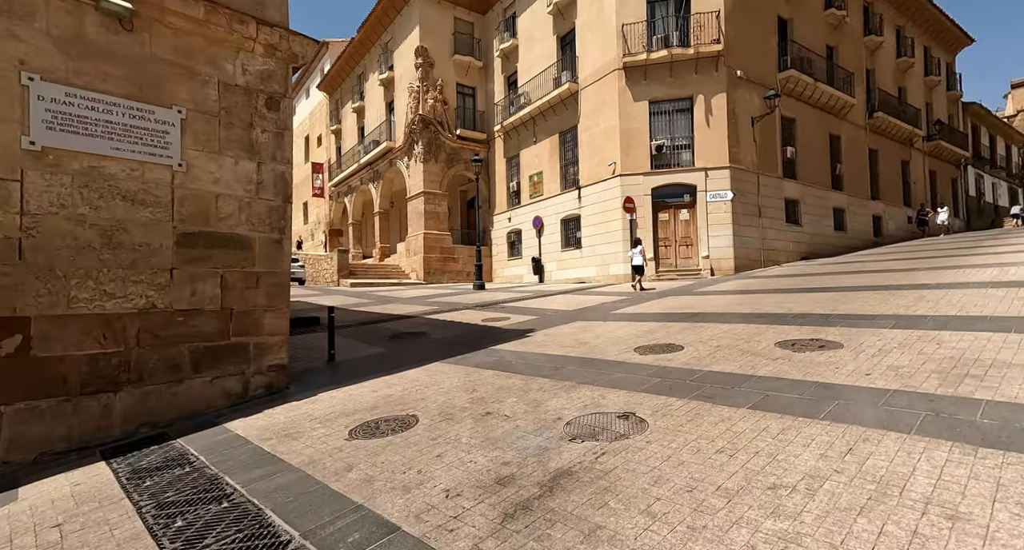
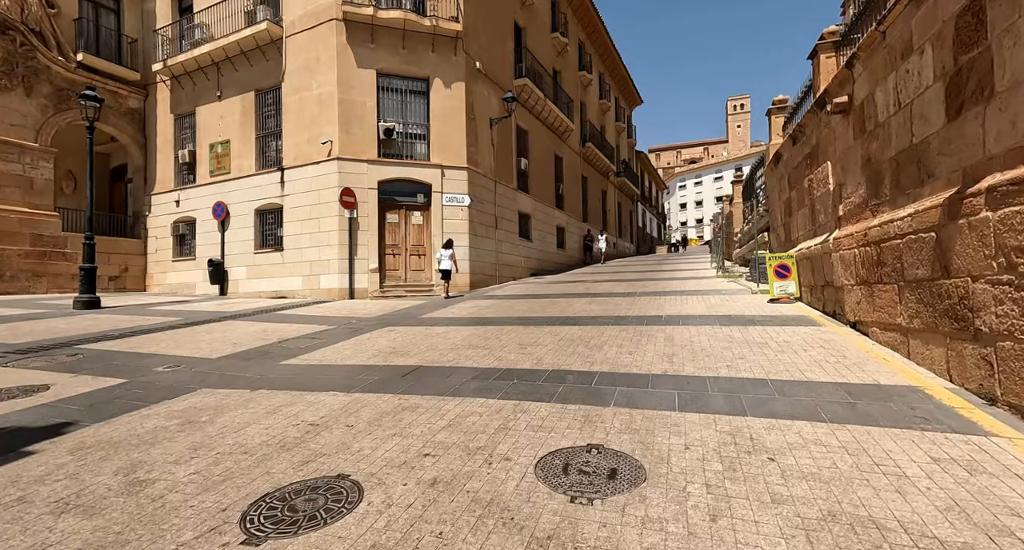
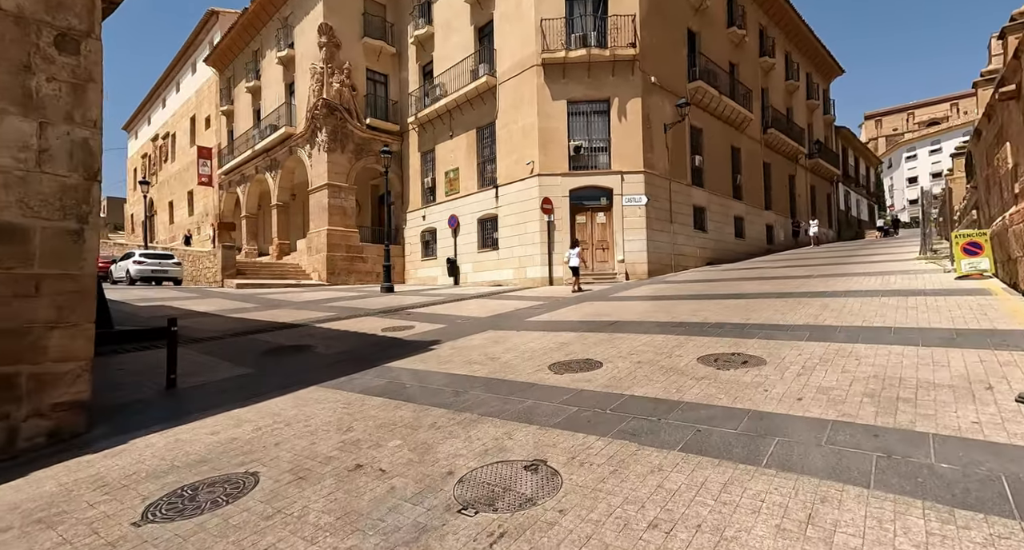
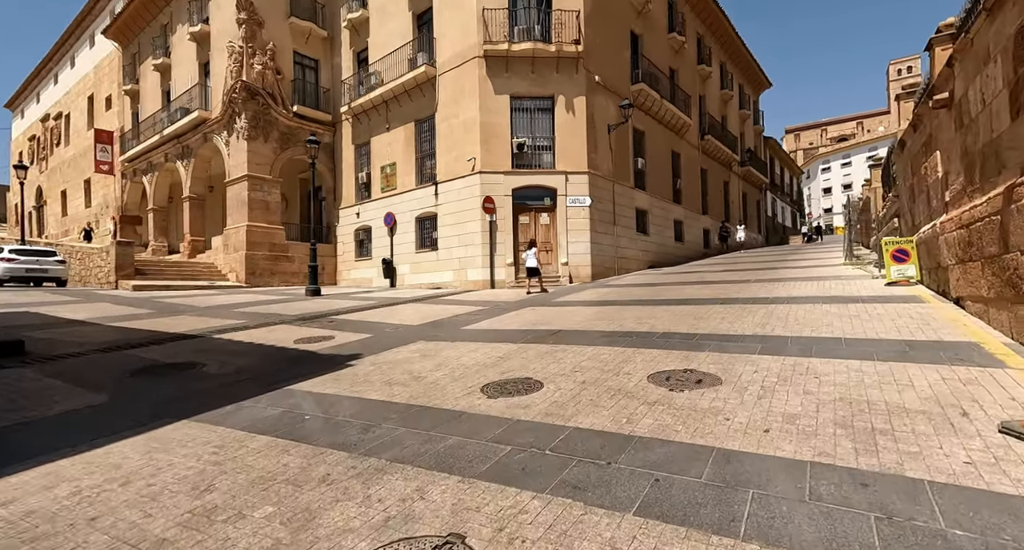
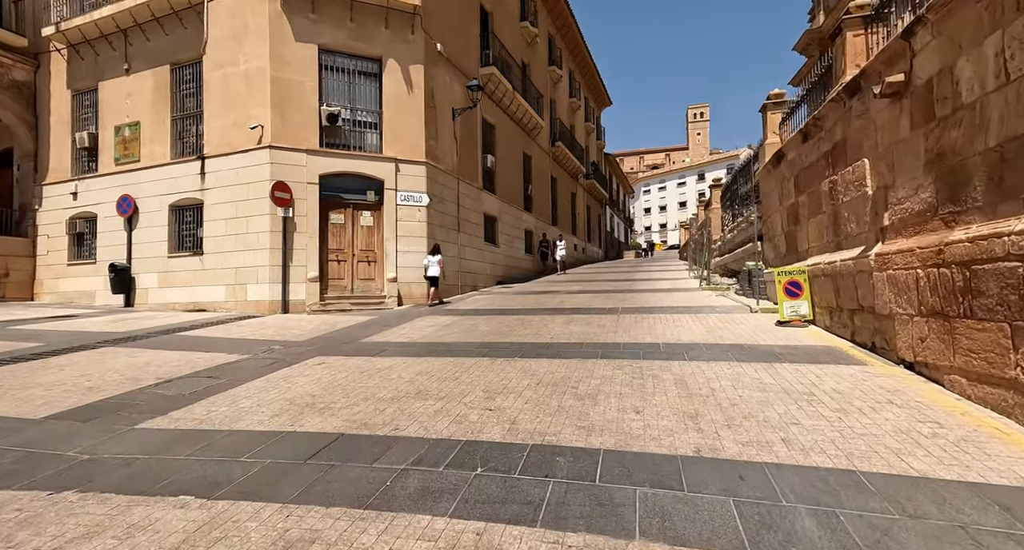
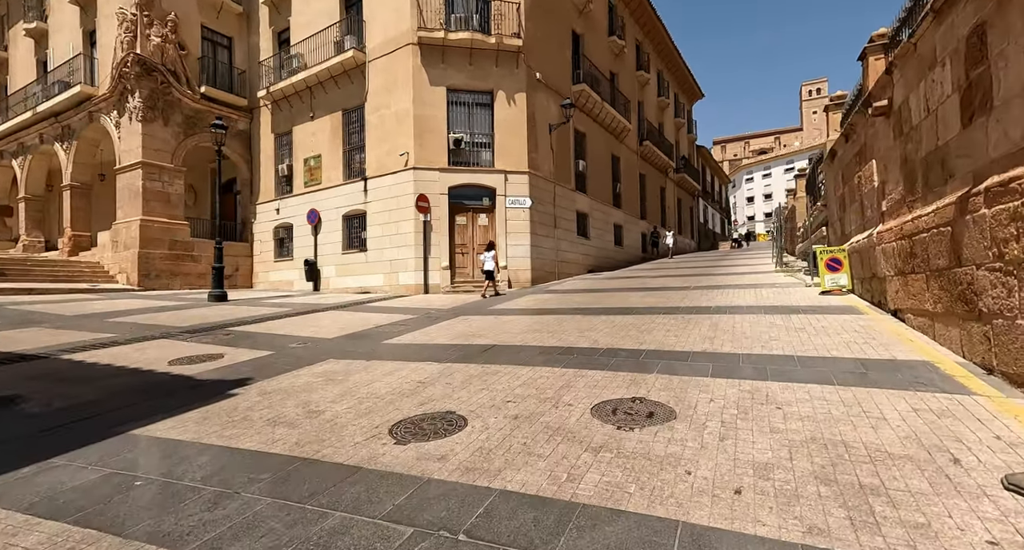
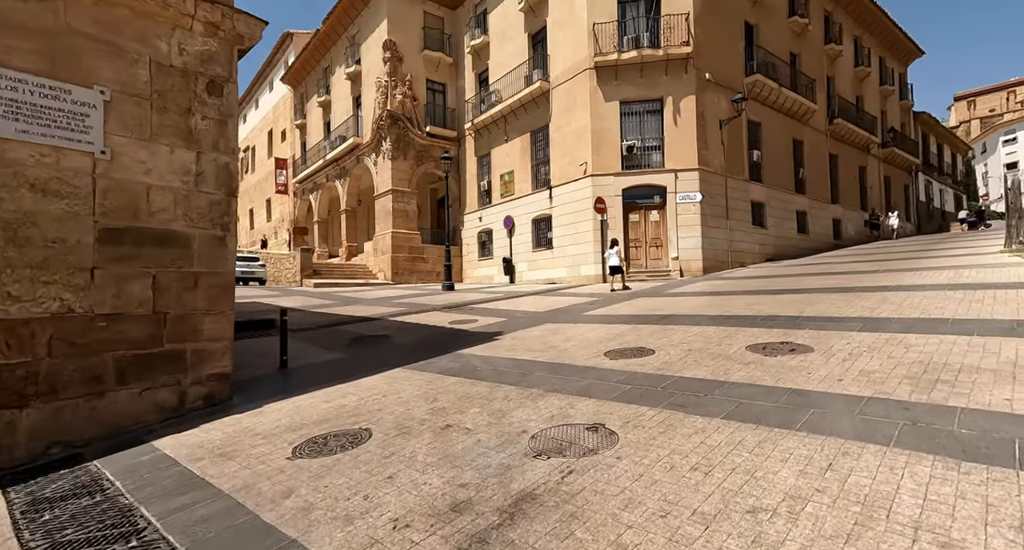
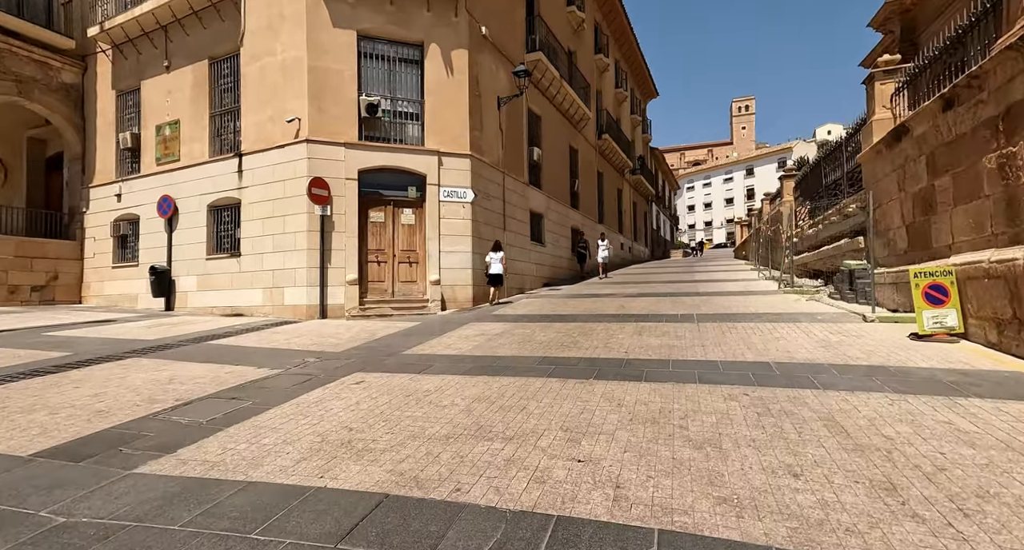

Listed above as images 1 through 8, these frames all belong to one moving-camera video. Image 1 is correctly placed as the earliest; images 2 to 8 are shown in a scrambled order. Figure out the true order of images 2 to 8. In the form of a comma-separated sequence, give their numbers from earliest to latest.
7, 3, 4, 6, 2, 5, 8
